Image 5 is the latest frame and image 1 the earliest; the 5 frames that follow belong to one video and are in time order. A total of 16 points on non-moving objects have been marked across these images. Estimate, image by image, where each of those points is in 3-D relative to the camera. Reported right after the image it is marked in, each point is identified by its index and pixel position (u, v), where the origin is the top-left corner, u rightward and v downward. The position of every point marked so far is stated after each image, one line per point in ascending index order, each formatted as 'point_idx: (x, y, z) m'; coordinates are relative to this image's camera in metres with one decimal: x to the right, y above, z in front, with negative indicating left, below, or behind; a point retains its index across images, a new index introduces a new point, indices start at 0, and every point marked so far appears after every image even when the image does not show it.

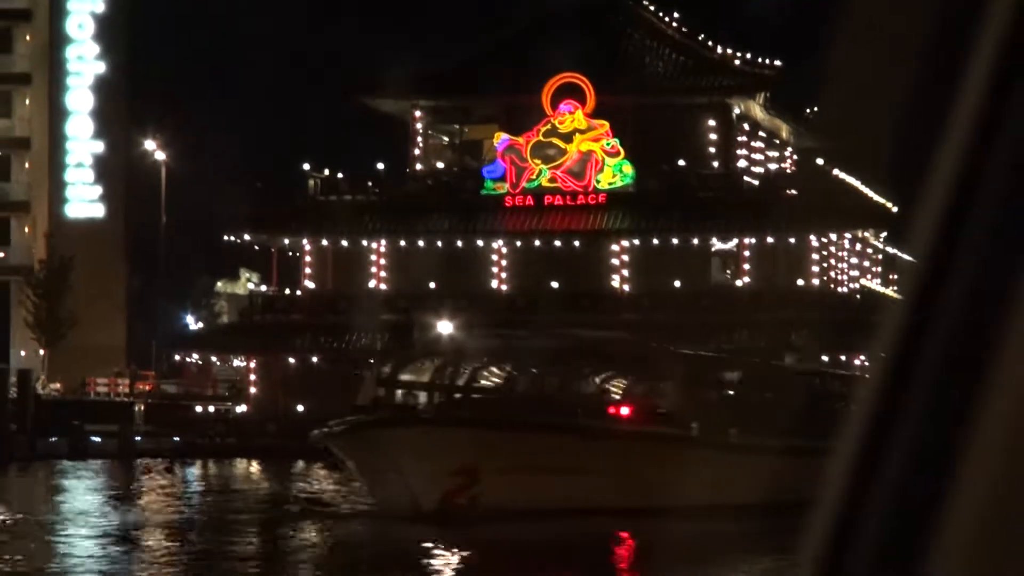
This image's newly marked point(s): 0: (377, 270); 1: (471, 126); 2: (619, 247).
0: (-1.9, +0.2, +16.8) m
1: (-0.7, +2.5, +18.0) m
2: (+1.5, +0.6, +16.6) m
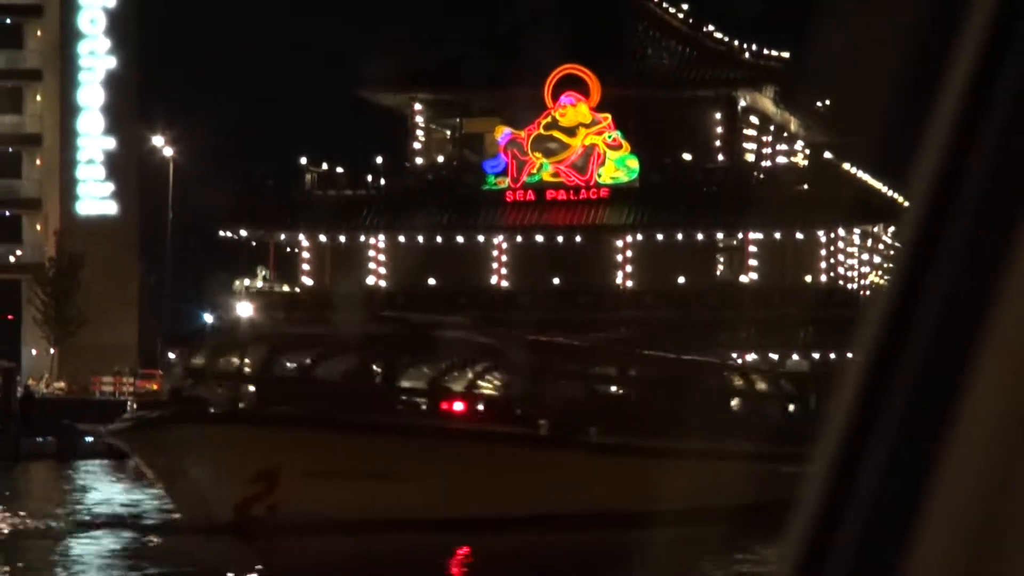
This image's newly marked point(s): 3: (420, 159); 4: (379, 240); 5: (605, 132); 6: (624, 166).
0: (-1.9, +0.3, +16.5) m
1: (-0.6, +2.5, +17.7) m
2: (+1.5, +0.6, +16.2) m
3: (-1.4, +1.9, +17.5) m
4: (-1.9, +0.7, +16.6) m
5: (+1.3, +2.2, +16.5) m
6: (+1.6, +1.7, +16.8) m
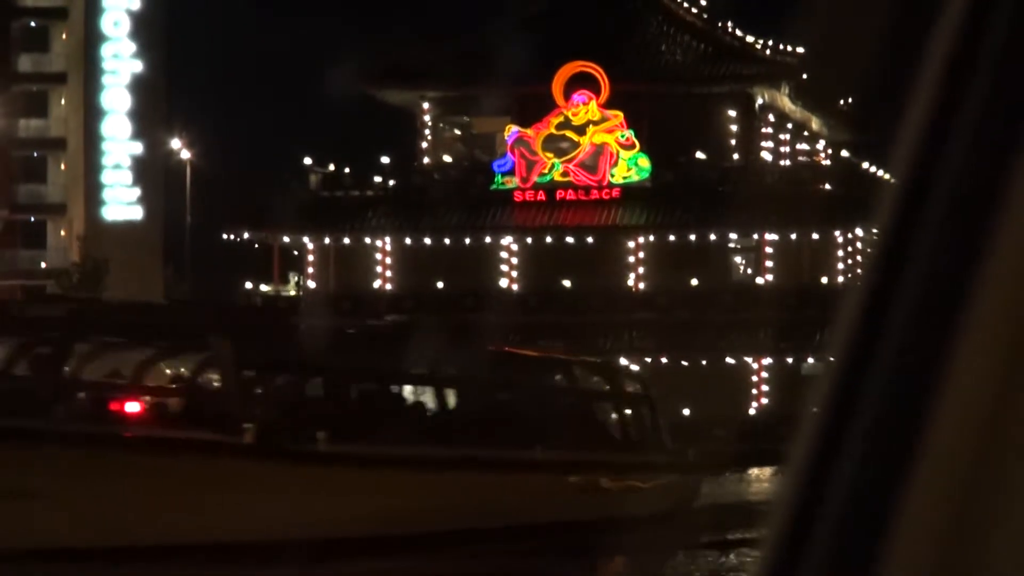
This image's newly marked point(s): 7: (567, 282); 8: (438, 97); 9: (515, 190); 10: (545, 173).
0: (-1.8, +0.3, +16.2) m
1: (-0.5, +2.5, +17.4) m
2: (+1.7, +0.6, +15.8) m
3: (-1.2, +1.9, +17.2) m
4: (-1.7, +0.6, +16.2) m
5: (+1.4, +2.1, +16.0) m
6: (+1.7, +1.7, +16.3) m
7: (+0.7, +0.1, +16.0) m
8: (-1.1, +2.8, +17.3) m
9: (0.0, +1.4, +16.5) m
10: (+0.4, +1.6, +16.3) m
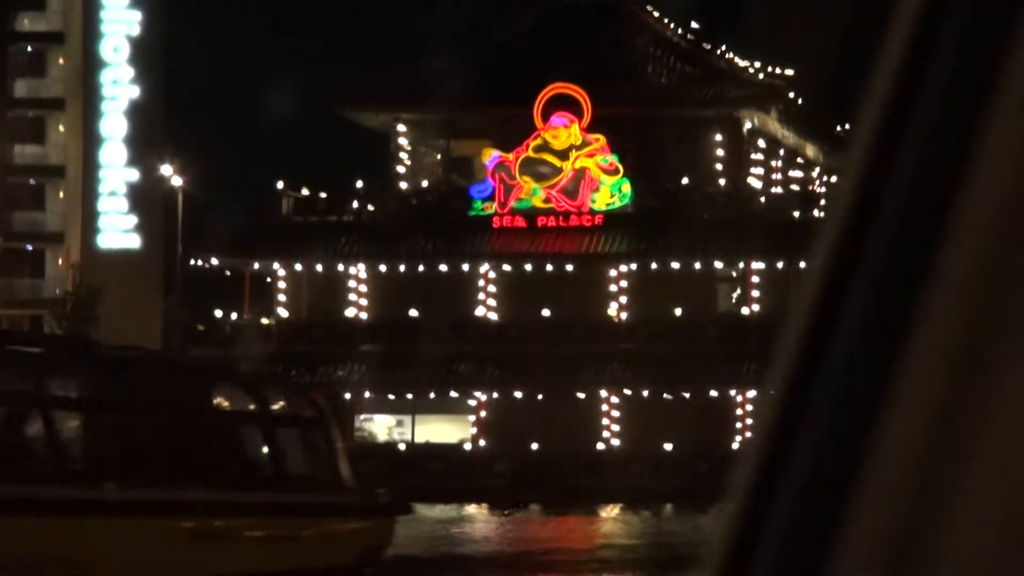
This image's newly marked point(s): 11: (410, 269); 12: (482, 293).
0: (-2.1, -0.1, +15.7) m
1: (-0.7, +2.1, +16.9) m
2: (+1.4, +0.2, +15.2) m
3: (-1.5, +1.5, +16.7) m
4: (-2.0, +0.2, +15.7) m
5: (+1.1, +1.8, +15.5) m
6: (+1.4, +1.3, +15.8) m
7: (+0.5, -0.3, +15.4) m
8: (-1.4, +2.4, +16.8) m
9: (-0.3, +1.0, +16.0) m
10: (+0.2, +1.2, +15.8) m
11: (-1.4, +0.3, +15.7) m
12: (-0.4, -0.1, +15.6) m
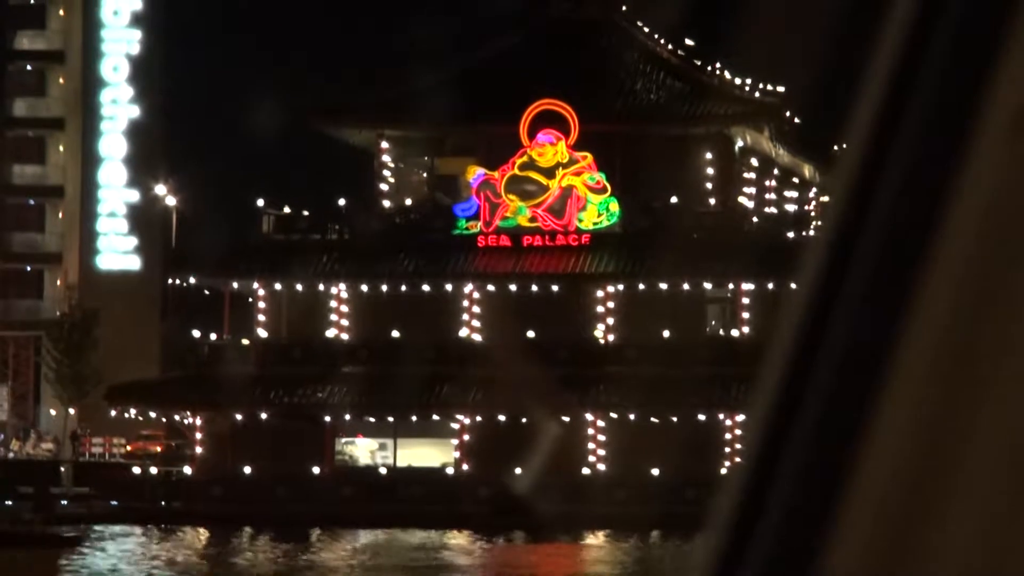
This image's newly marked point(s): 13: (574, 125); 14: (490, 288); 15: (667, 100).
0: (-2.2, -0.4, +15.3) m
1: (-0.9, +1.8, +16.6) m
2: (+1.2, -0.1, +14.9) m
3: (-1.7, +1.2, +16.4) m
4: (-2.2, 0.0, +15.4) m
5: (+0.9, +1.5, +15.2) m
6: (+1.2, +1.0, +15.4) m
7: (+0.3, -0.6, +15.1) m
8: (-1.6, +2.1, +16.5) m
9: (-0.4, +0.7, +15.6) m
10: (0.0, +0.9, +15.4) m
11: (-1.6, 0.0, +15.4) m
12: (-0.6, -0.3, +15.2) m
13: (+0.8, +2.1, +15.3) m
14: (-0.3, 0.0, +15.0) m
15: (+2.2, +2.6, +16.2) m
